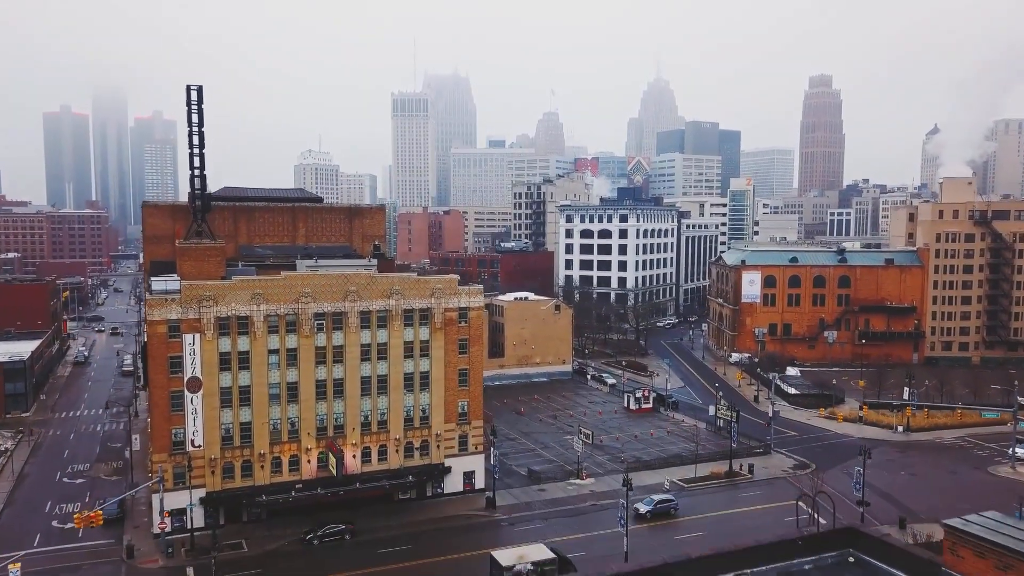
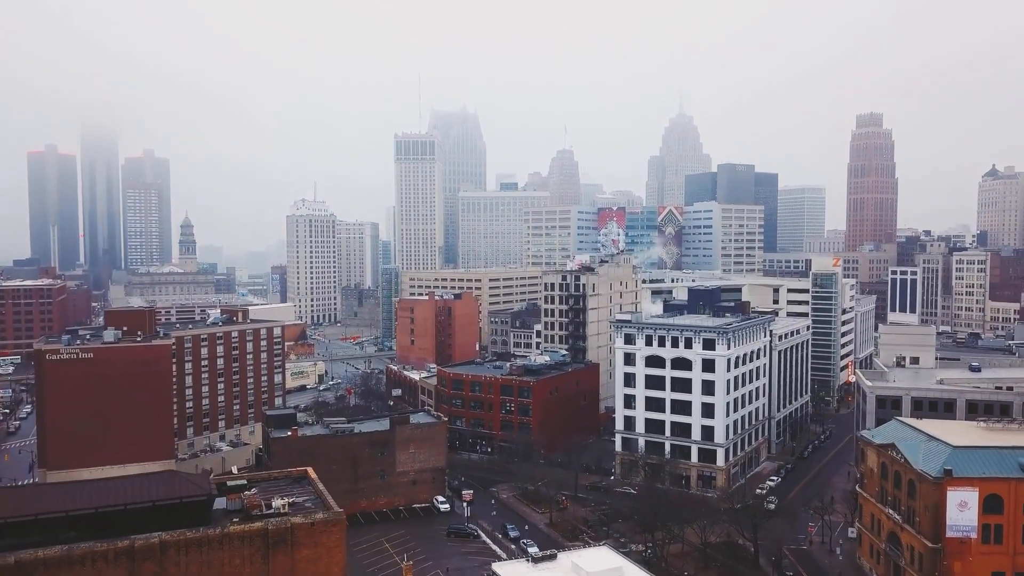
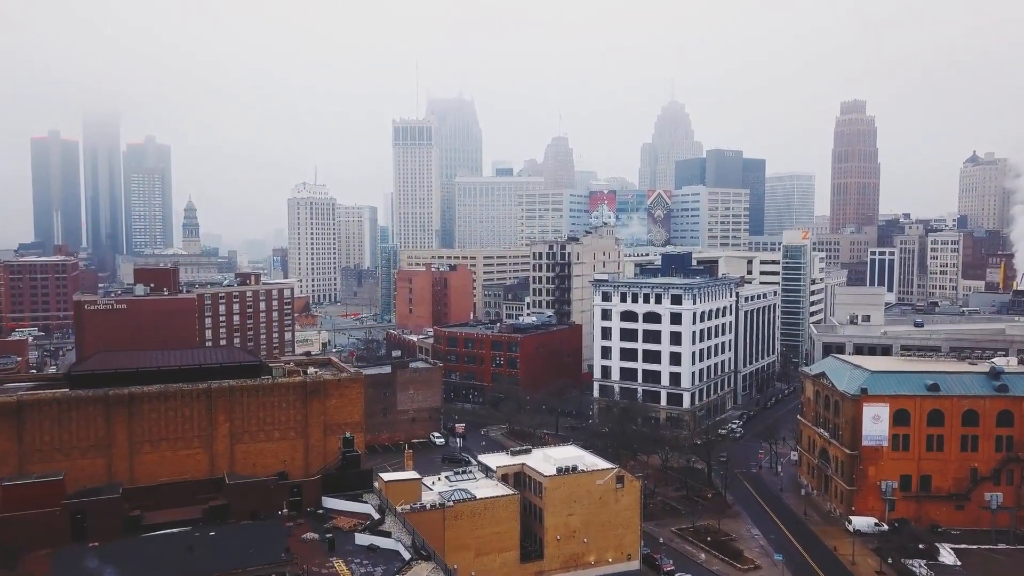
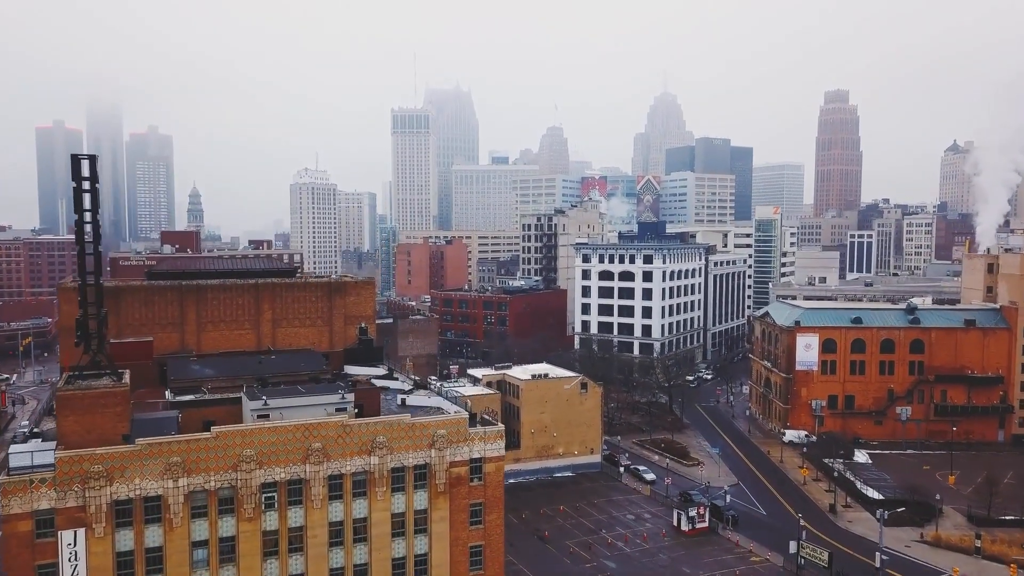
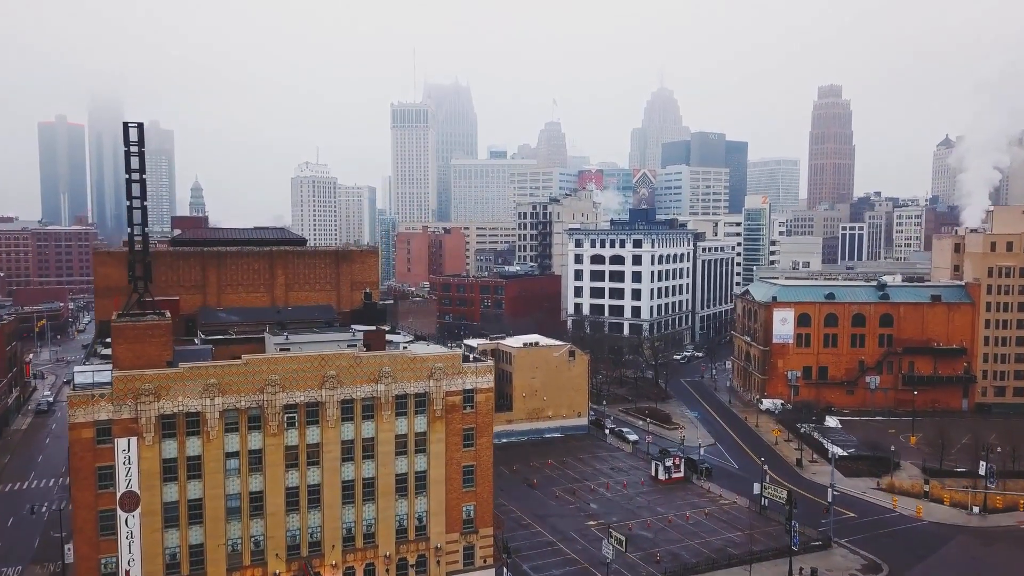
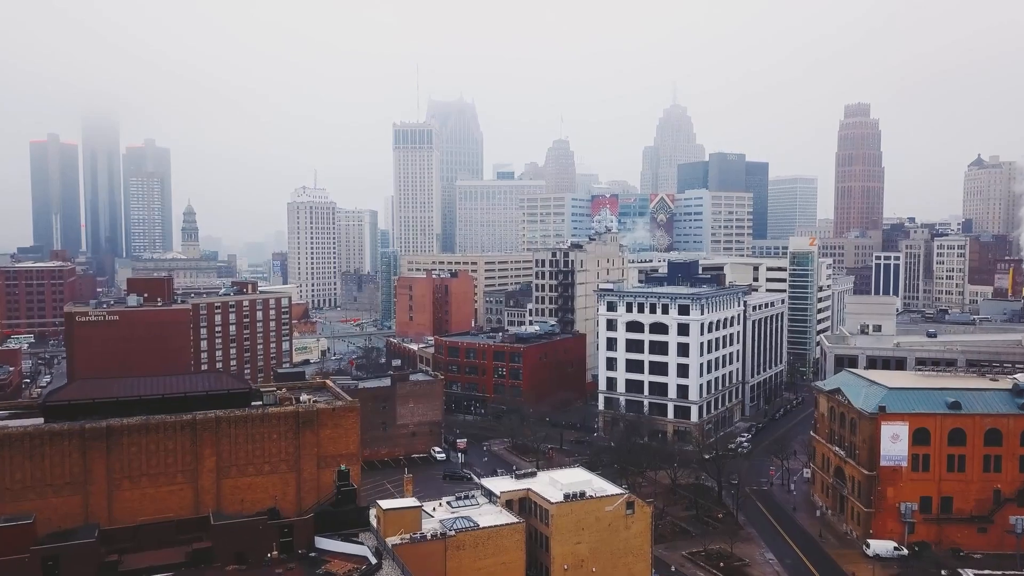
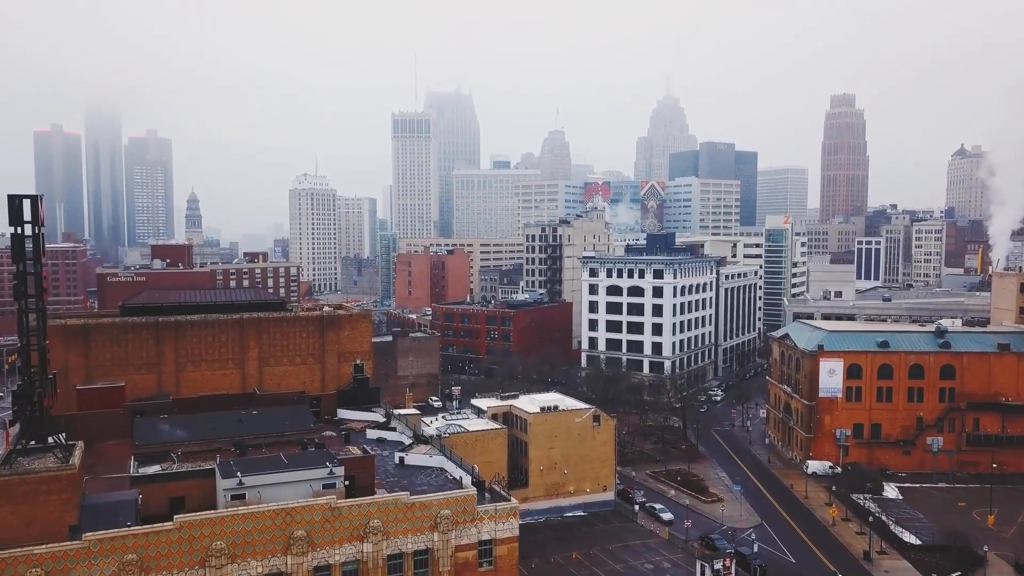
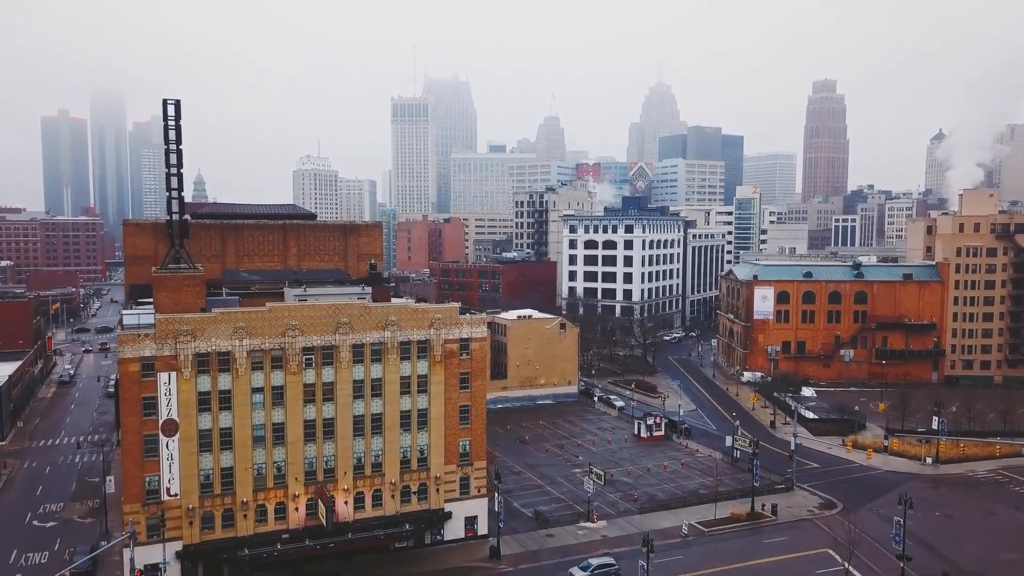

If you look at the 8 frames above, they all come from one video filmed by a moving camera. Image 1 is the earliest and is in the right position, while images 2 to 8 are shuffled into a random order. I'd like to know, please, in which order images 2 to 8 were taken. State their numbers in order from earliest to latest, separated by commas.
8, 5, 4, 7, 3, 6, 2
